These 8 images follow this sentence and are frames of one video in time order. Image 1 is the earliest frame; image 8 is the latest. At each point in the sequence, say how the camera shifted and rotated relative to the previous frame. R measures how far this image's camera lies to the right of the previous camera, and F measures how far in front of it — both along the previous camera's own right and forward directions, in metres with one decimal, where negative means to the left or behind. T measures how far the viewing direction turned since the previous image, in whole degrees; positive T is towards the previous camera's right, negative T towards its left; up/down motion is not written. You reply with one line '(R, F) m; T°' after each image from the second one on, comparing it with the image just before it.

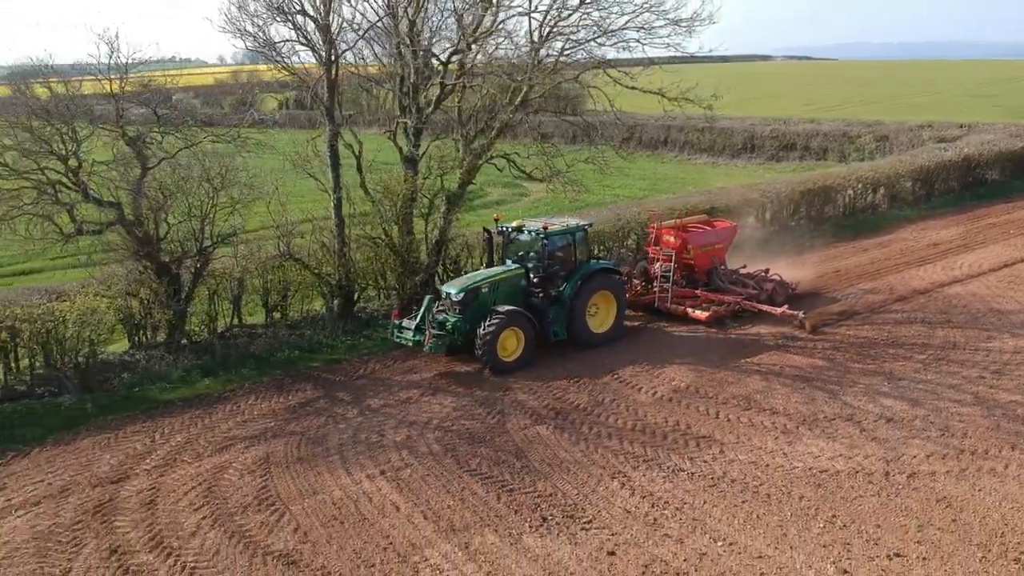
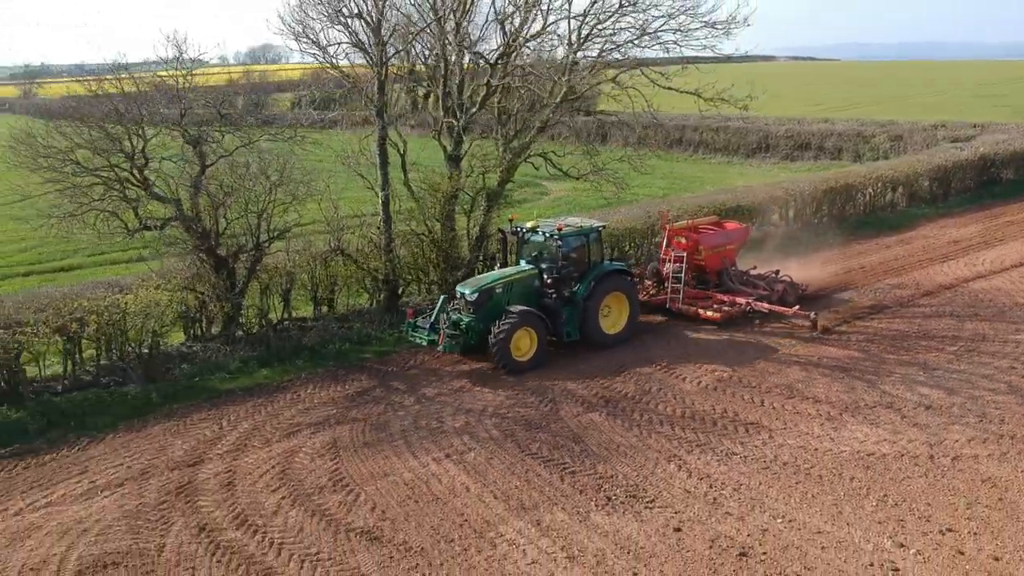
(-0.5, -0.4) m; 0°
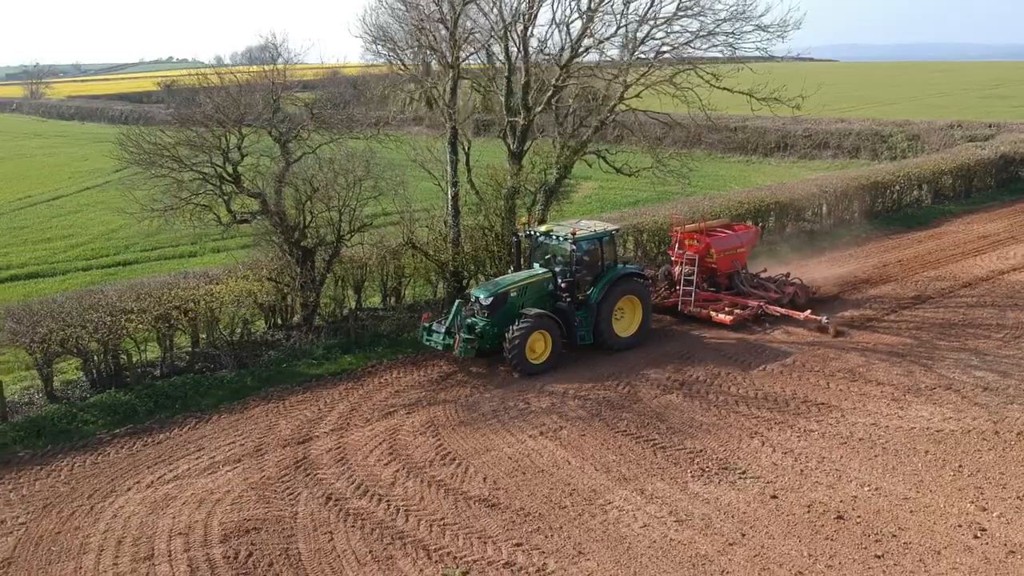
(-0.9, -0.6) m; 0°
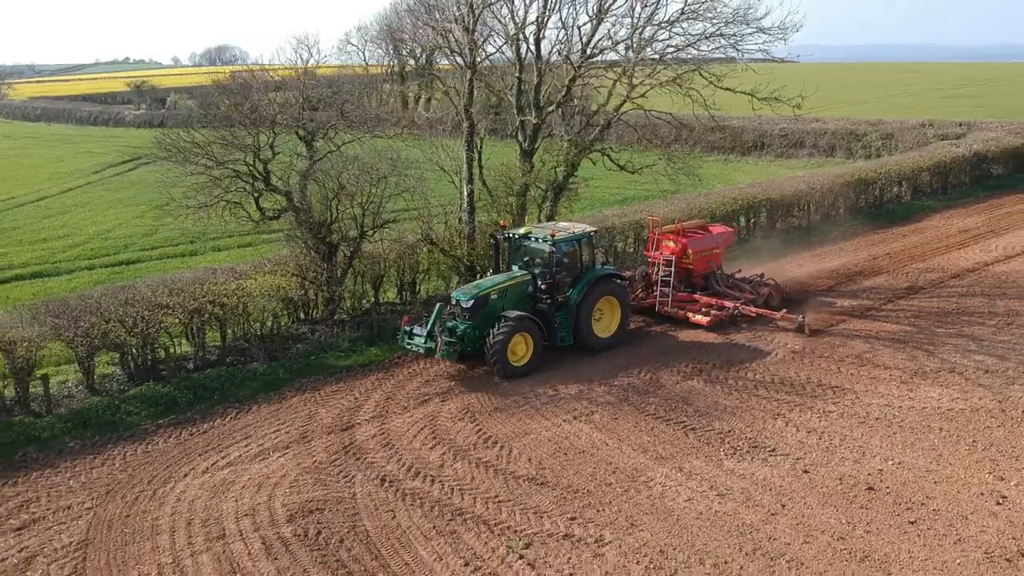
(-0.7, -0.4) m; +2°
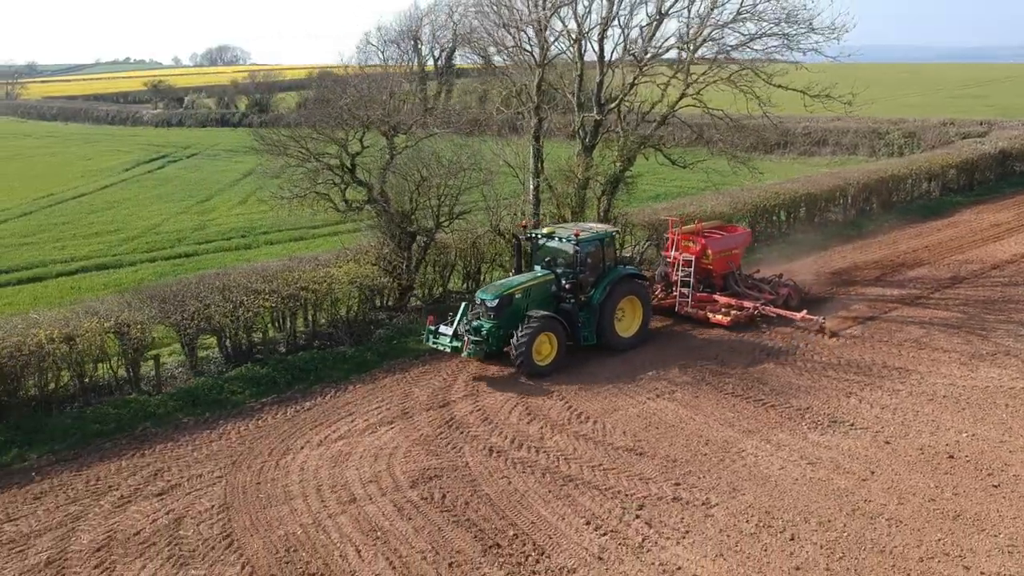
(-1.0, -0.6) m; 0°
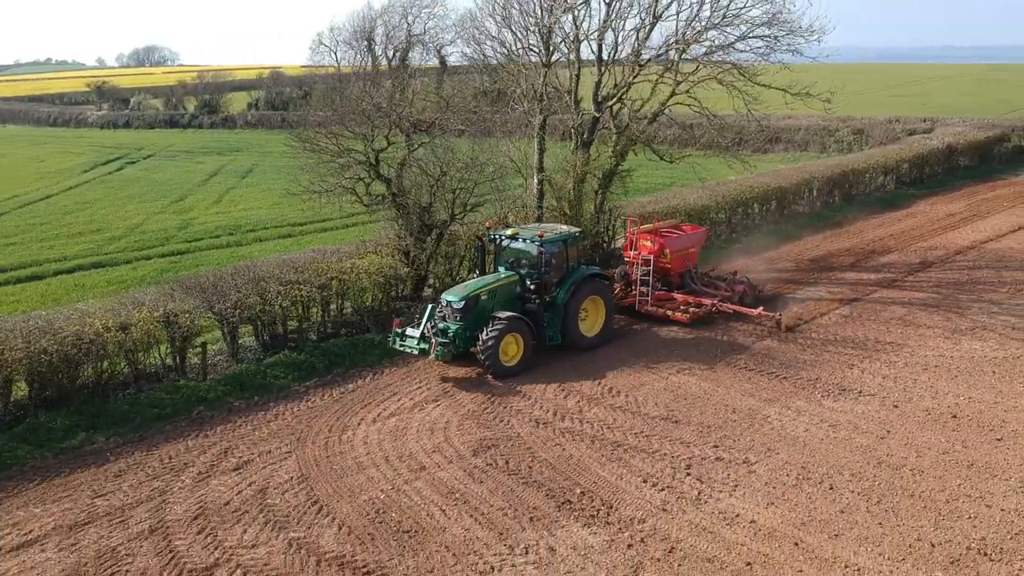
(-1.1, -0.7) m; +4°
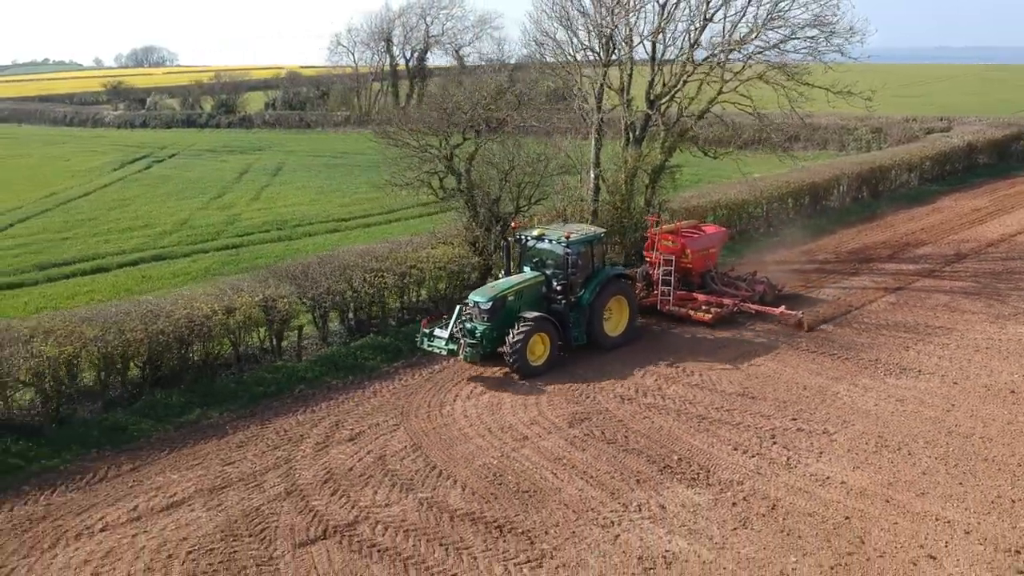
(-1.0, -0.7) m; 0°
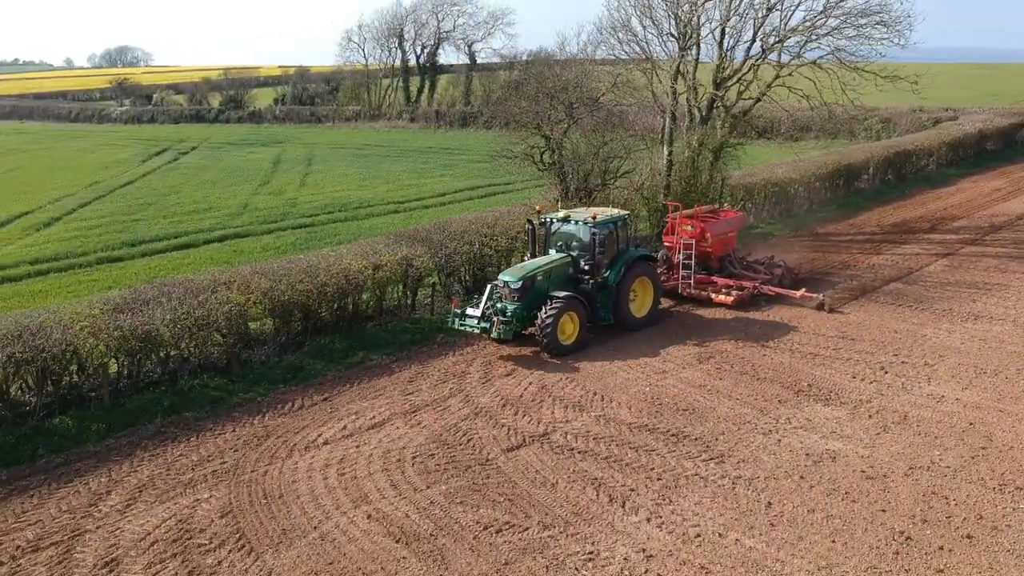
(-1.9, -1.3) m; +2°
